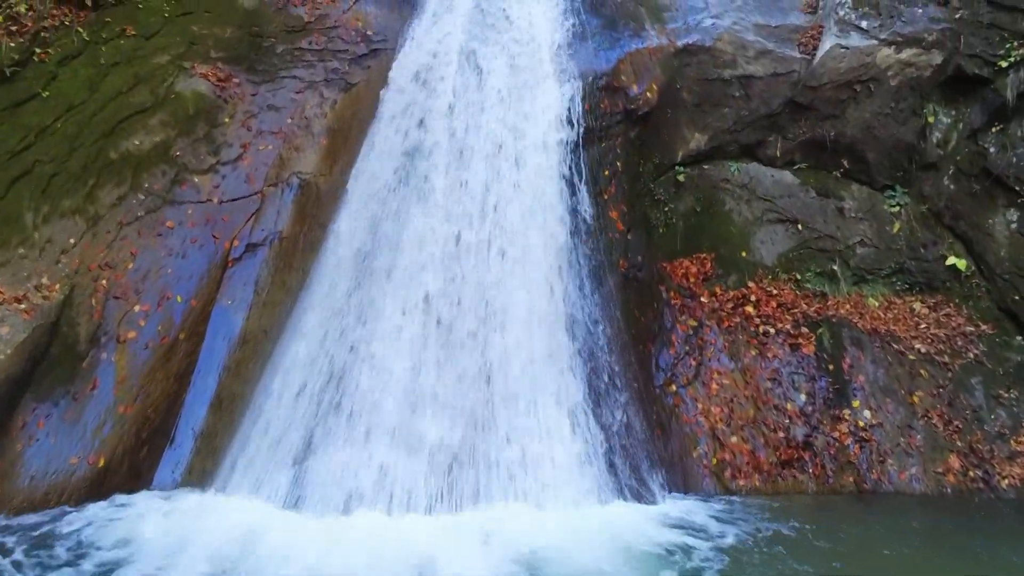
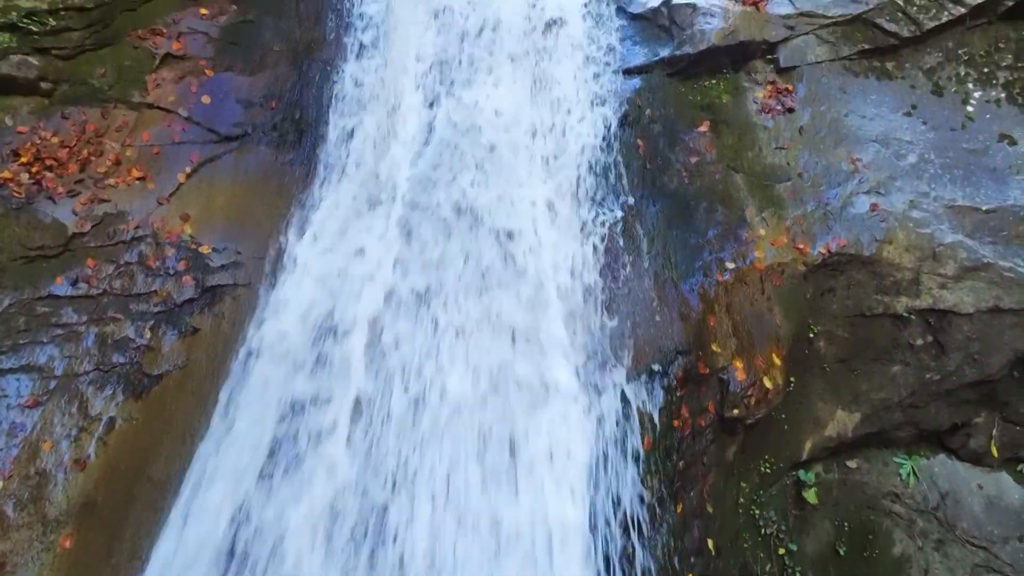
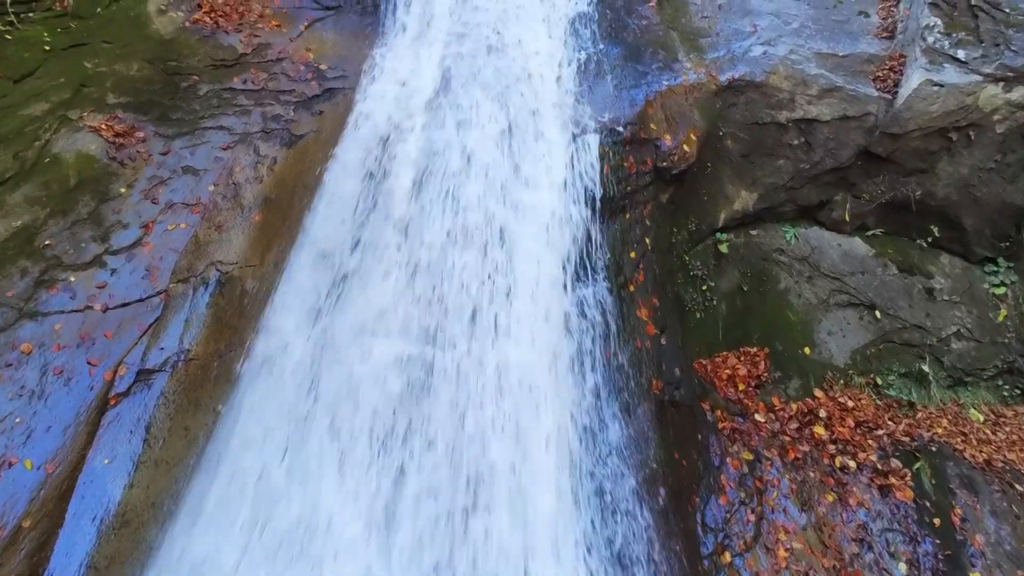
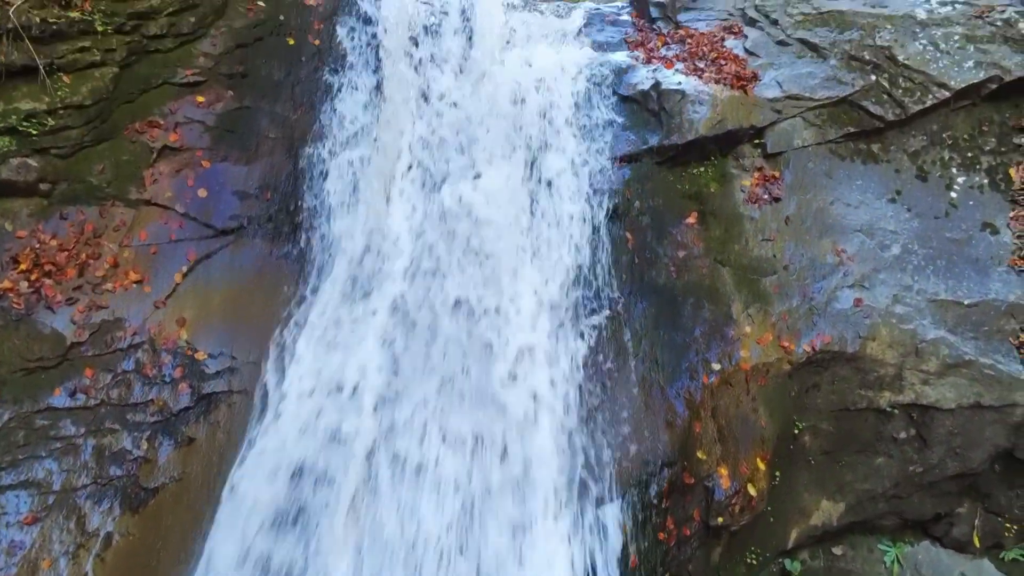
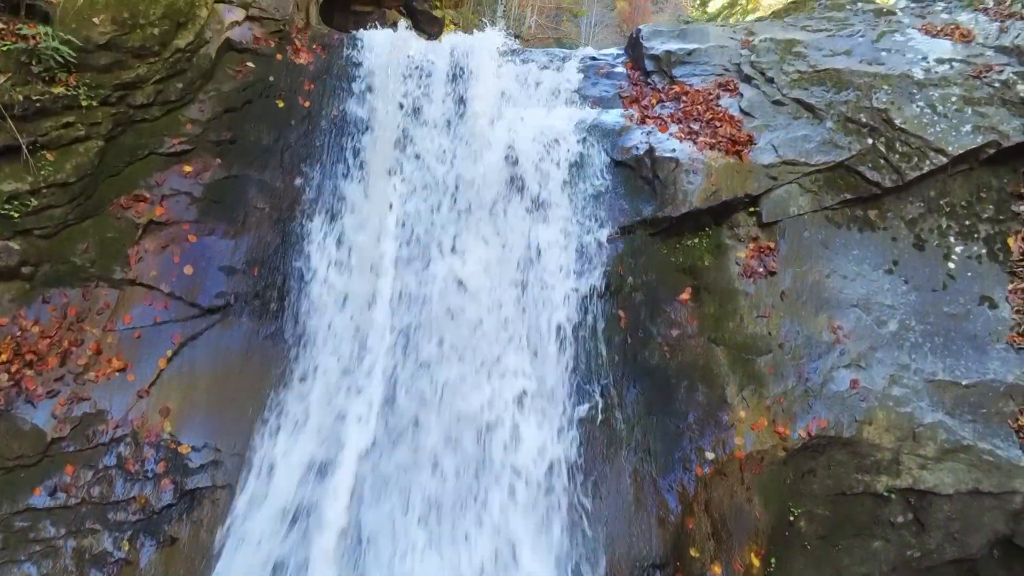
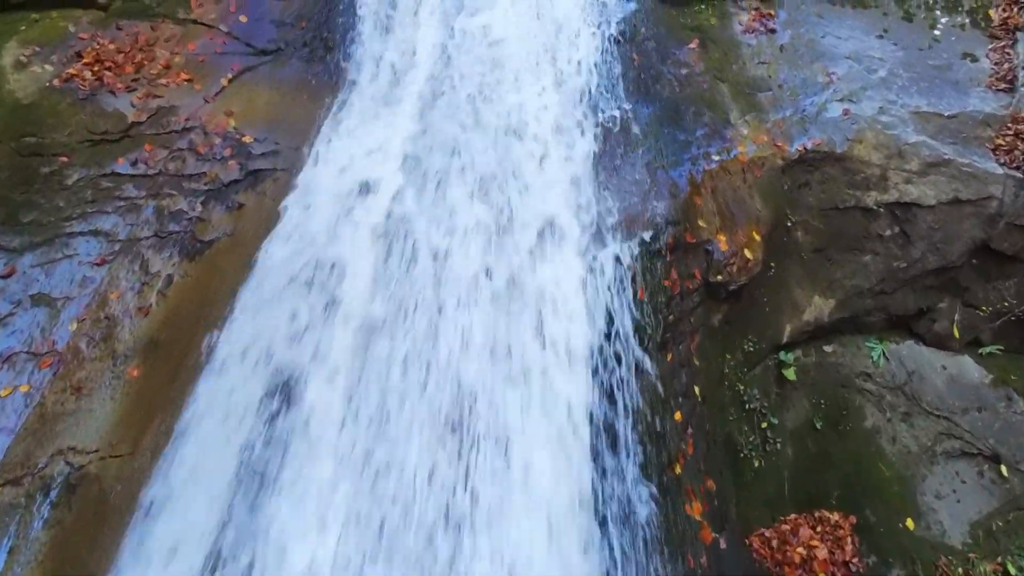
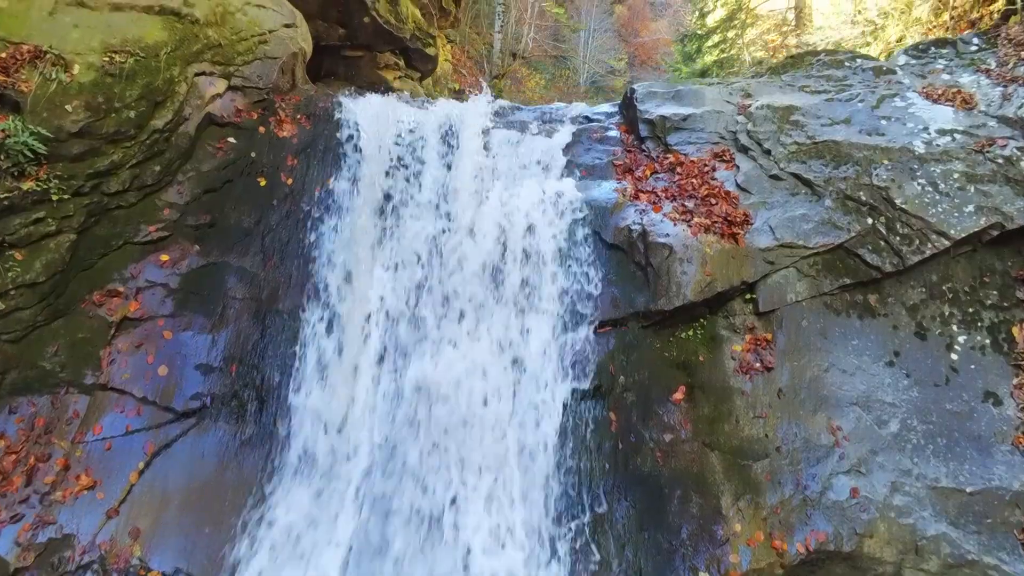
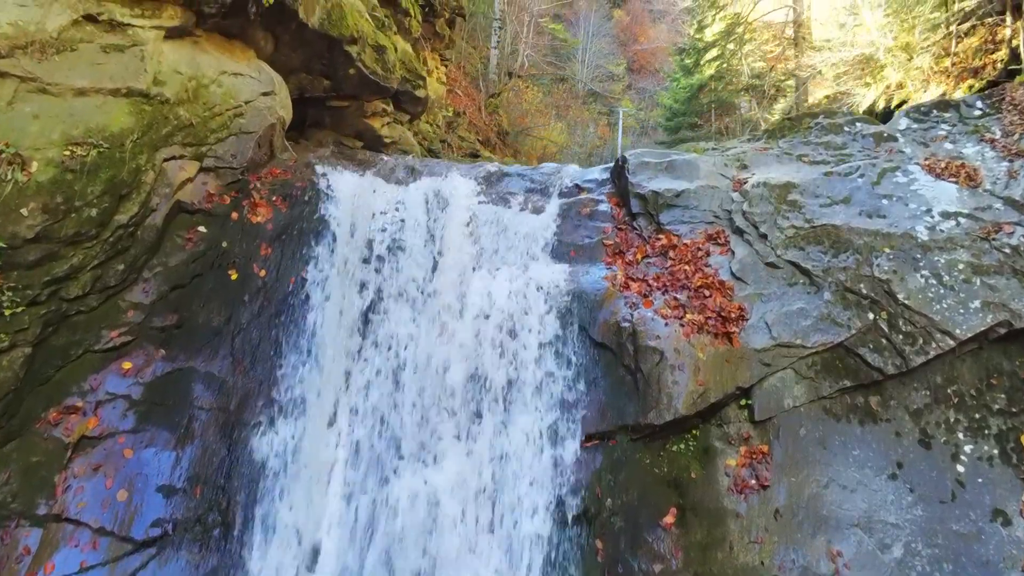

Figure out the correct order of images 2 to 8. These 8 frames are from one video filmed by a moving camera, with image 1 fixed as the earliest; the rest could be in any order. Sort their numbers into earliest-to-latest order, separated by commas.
3, 6, 2, 4, 5, 7, 8
